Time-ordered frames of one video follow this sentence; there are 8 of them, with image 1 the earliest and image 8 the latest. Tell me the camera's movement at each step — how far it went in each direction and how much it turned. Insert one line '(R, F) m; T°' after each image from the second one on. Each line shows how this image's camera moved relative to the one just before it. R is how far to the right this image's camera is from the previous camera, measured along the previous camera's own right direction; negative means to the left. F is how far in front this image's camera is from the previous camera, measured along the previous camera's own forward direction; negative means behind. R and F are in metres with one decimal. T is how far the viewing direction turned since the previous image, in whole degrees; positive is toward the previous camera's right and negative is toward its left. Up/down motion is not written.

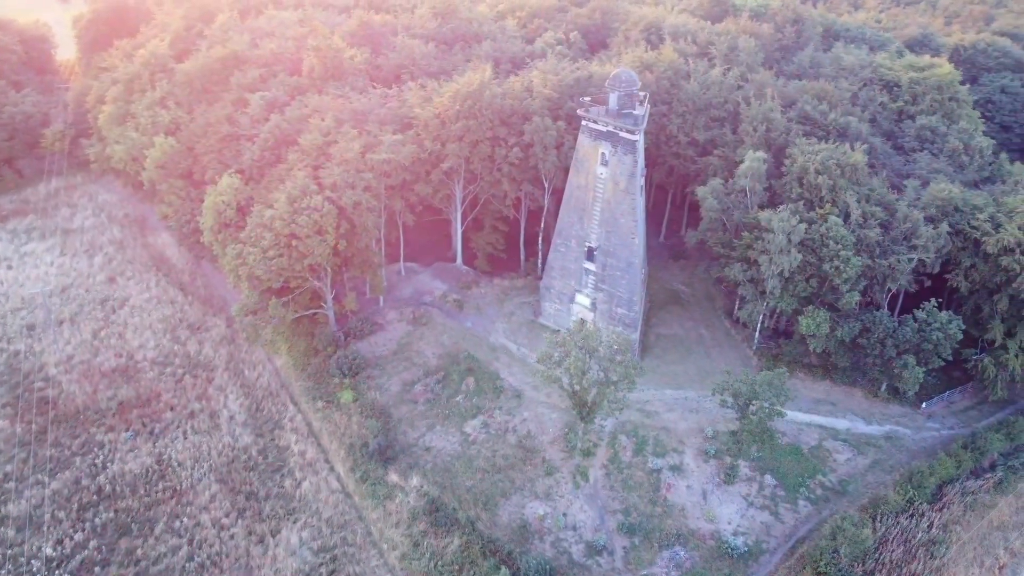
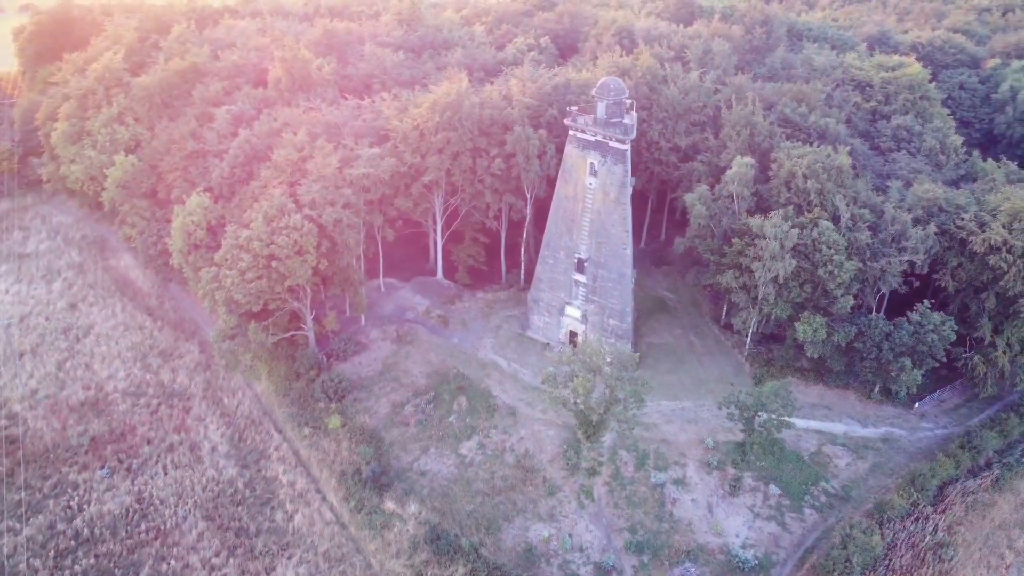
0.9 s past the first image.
(-1.4, +0.8) m; +3°
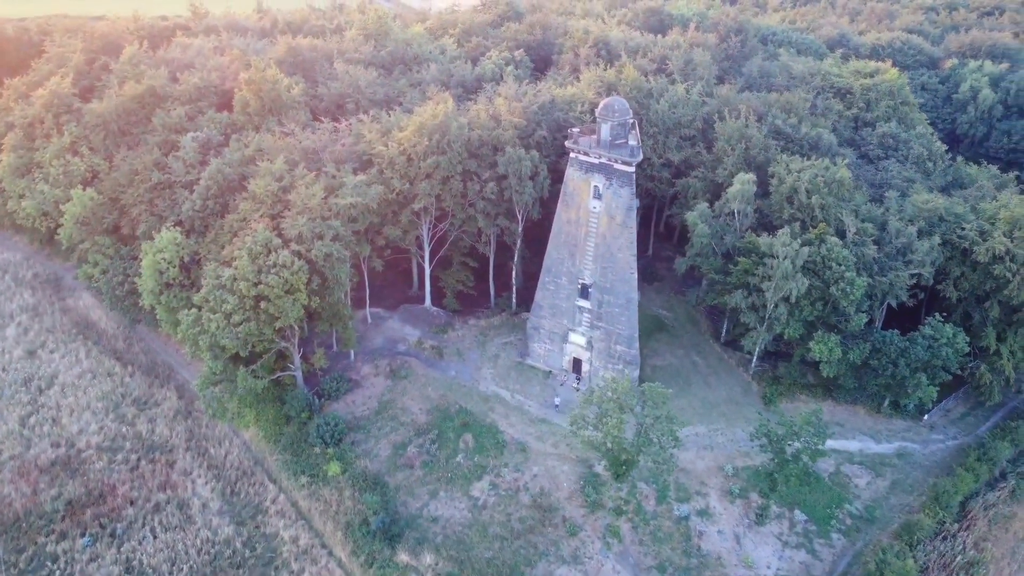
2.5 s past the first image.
(-2.1, +1.3) m; +4°
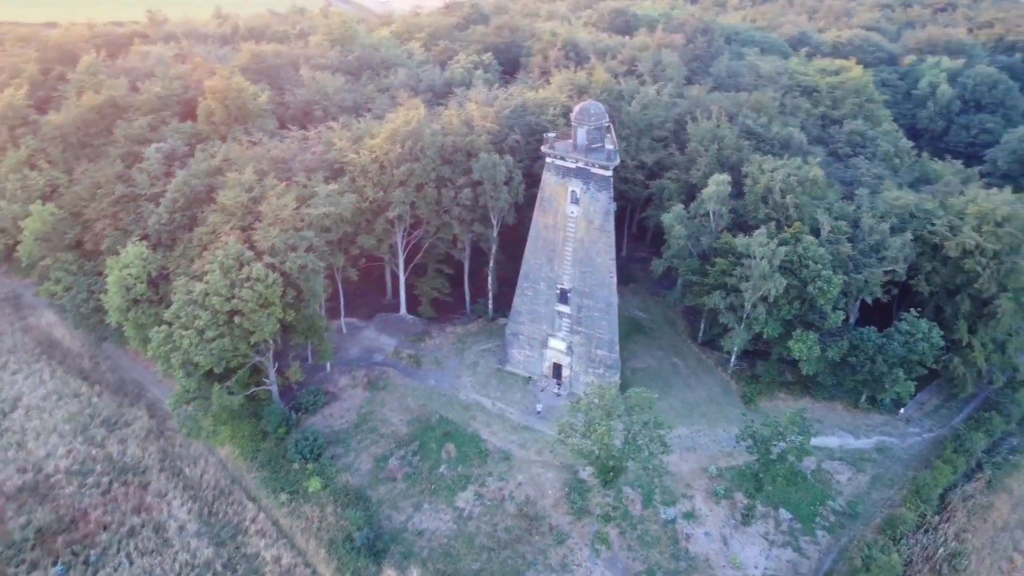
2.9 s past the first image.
(-0.5, +0.3) m; +2°
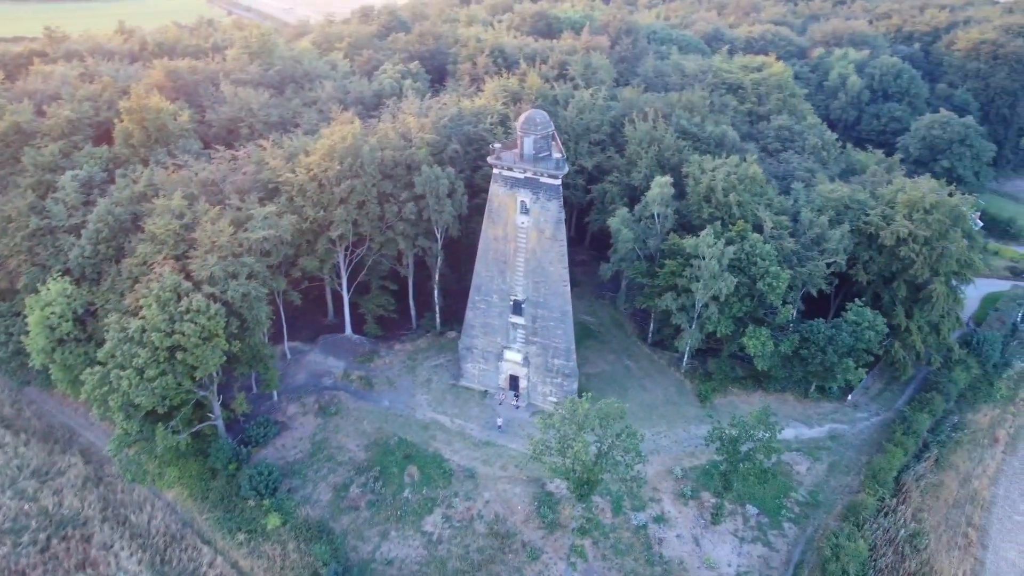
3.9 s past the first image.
(-1.2, +0.5) m; +6°
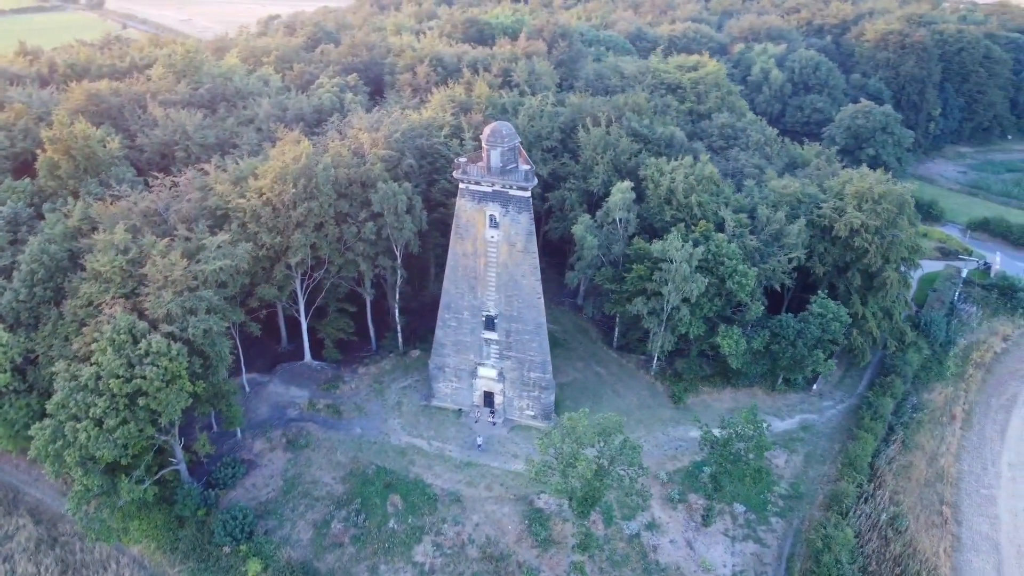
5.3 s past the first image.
(-1.9, +0.7) m; +6°
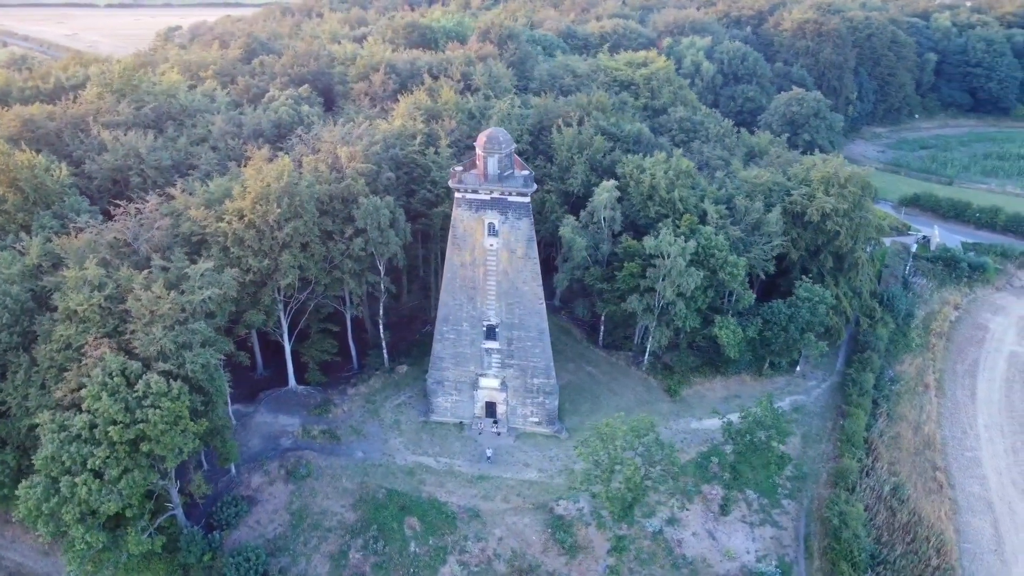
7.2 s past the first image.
(-3.1, +0.5) m; +7°
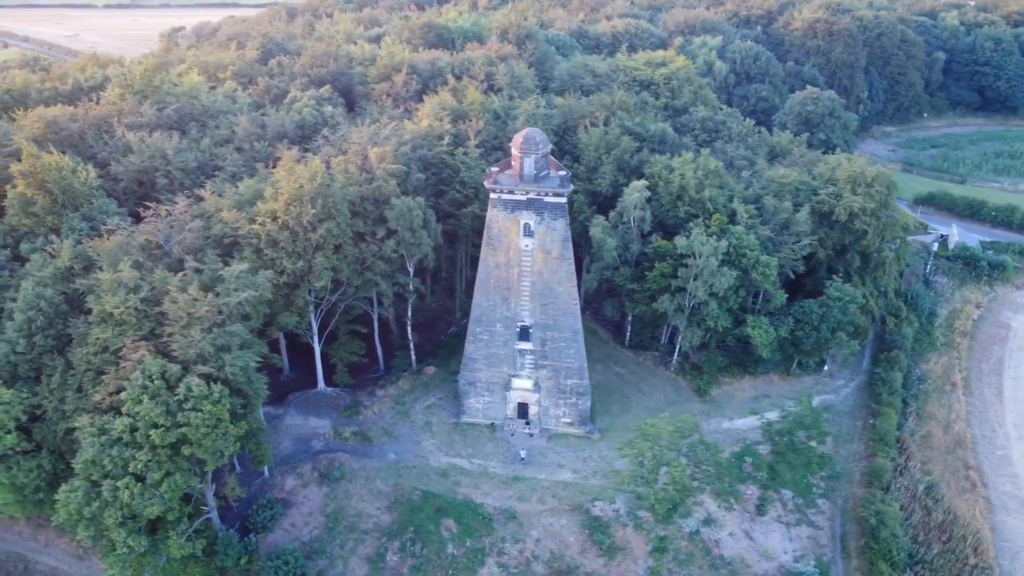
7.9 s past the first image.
(-1.3, +0.1) m; 0°
